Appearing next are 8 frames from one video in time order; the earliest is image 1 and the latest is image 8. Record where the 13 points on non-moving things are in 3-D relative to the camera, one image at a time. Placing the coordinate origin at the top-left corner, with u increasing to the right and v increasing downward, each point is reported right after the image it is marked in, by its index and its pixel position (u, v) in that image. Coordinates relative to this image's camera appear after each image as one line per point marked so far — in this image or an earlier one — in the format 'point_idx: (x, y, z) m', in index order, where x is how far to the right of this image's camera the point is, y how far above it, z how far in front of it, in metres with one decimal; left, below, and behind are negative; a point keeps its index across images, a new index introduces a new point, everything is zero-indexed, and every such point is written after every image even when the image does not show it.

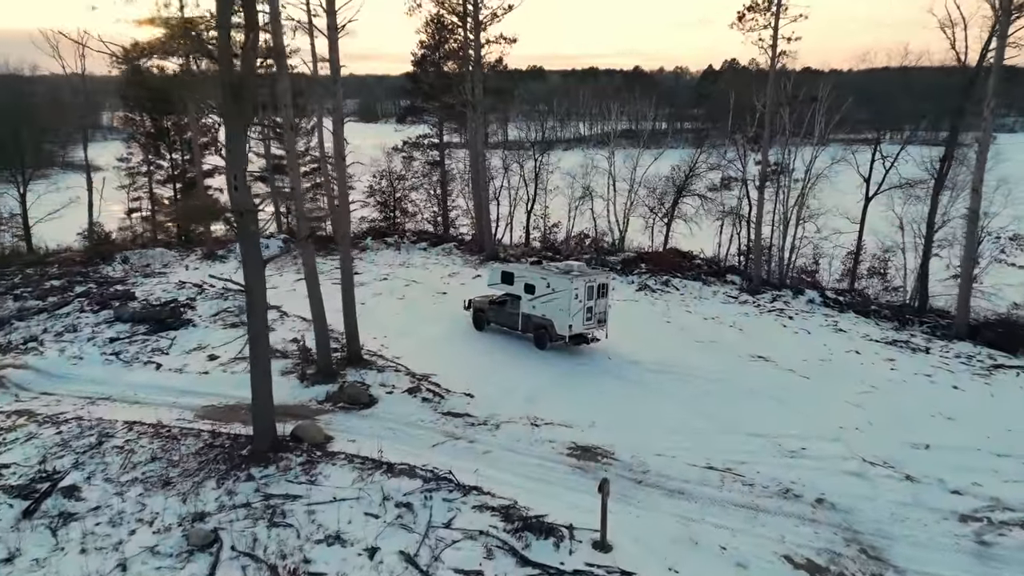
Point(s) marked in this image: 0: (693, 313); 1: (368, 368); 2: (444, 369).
0: (+3.1, -0.4, +17.8) m
1: (-1.8, -1.0, +12.6) m
2: (-0.8, -1.0, +13.2) m
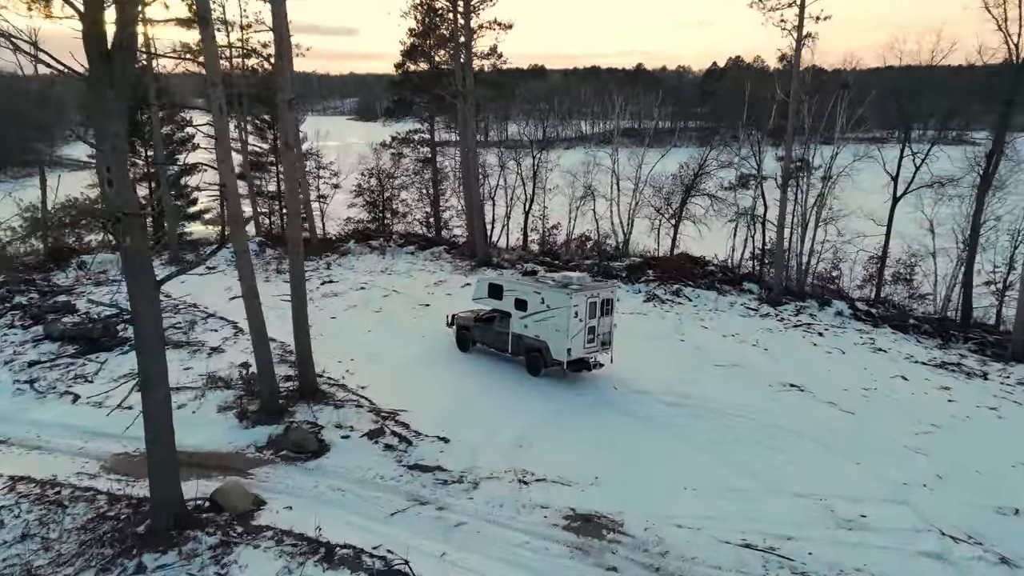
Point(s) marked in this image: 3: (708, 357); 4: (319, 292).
0: (+2.9, -0.6, +15.6) m
1: (-1.9, -1.2, +10.5) m
2: (-1.0, -1.2, +11.0) m
3: (+2.5, -0.9, +13.5) m
4: (-3.3, -0.1, +17.6) m
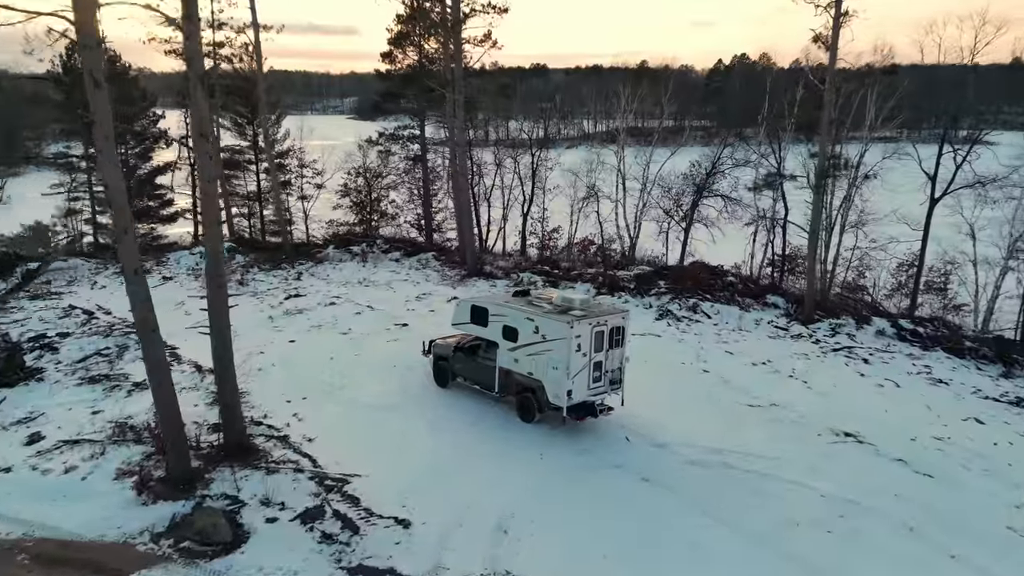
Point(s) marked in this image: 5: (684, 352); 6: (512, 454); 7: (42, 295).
0: (+2.8, -0.8, +13.2) m
1: (-2.0, -1.4, +8.1) m
2: (-1.1, -1.4, +8.6) m
3: (+2.4, -1.1, +11.1) m
4: (-3.4, -0.3, +15.3) m
5: (+2.2, -0.8, +13.1) m
6: (0.0, -1.4, +9.1) m
7: (-7.8, -0.1, +17.4) m
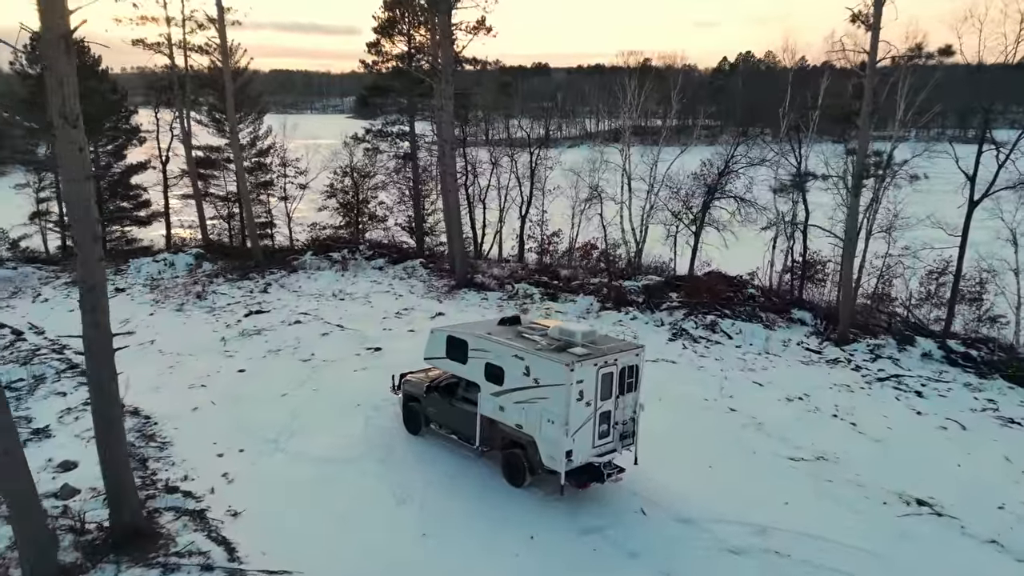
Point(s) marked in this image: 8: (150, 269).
0: (+2.7, -1.0, +11.2) m
1: (-2.1, -1.6, +6.1) m
2: (-1.2, -1.7, +6.6) m
3: (+2.3, -1.4, +9.1) m
4: (-3.5, -0.5, +13.3) m
5: (+2.0, -1.0, +11.1) m
6: (-0.1, -1.6, +7.0) m
7: (-7.9, -0.3, +15.4) m
8: (-6.7, +0.3, +19.3) m
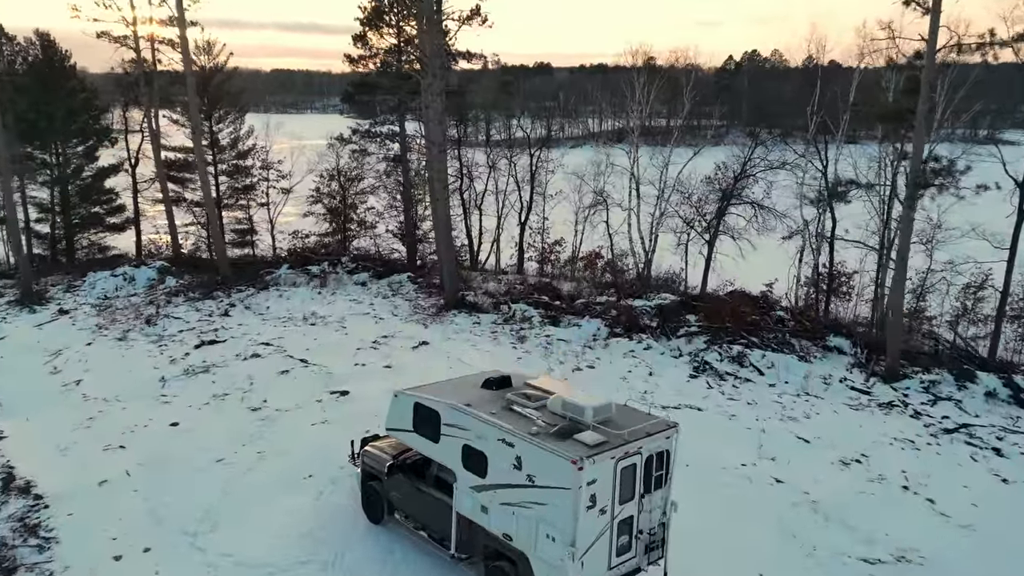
0: (+2.6, -1.4, +9.2) m
1: (-2.2, -1.9, +4.1) m
2: (-1.3, -2.0, +4.6) m
3: (+2.2, -1.7, +7.1) m
4: (-3.5, -0.8, +11.3) m
5: (+2.0, -1.3, +9.1) m
6: (-0.2, -1.9, +5.1) m
7: (-7.9, -0.6, +13.4) m
8: (-6.7, 0.0, +17.3) m
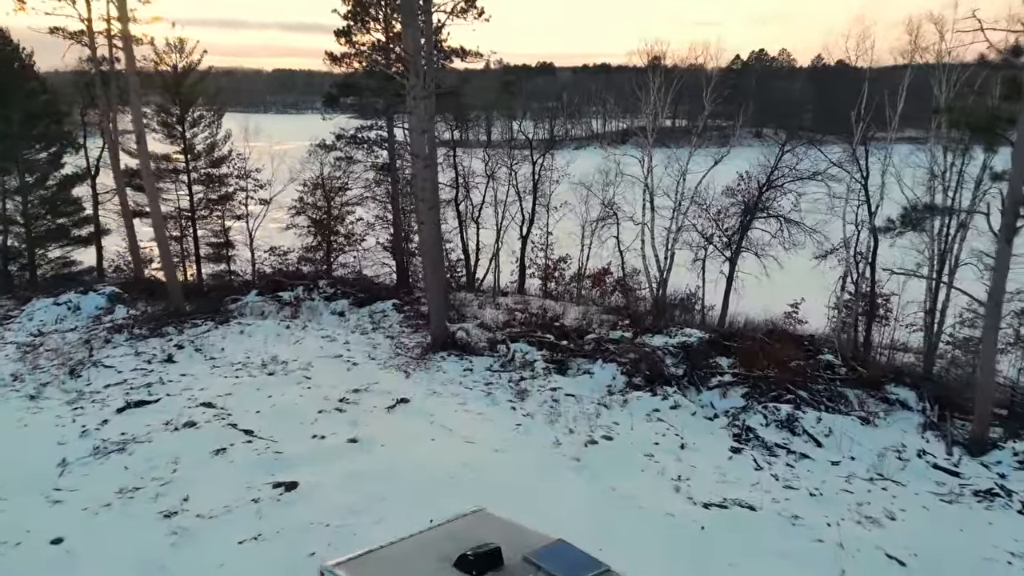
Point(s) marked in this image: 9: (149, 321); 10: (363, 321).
0: (+2.6, -1.8, +6.9) m
1: (-2.3, -2.4, +1.8) m
2: (-1.3, -2.4, +2.3) m
3: (+2.2, -2.1, +4.8) m
4: (-3.6, -1.3, +9.0) m
5: (+1.9, -1.8, +6.7) m
6: (-0.2, -2.4, +2.7) m
7: (-8.0, -1.1, +11.1) m
8: (-6.7, -0.4, +15.1) m
9: (-5.1, -0.5, +14.6) m
10: (-2.1, -0.5, +15.1) m
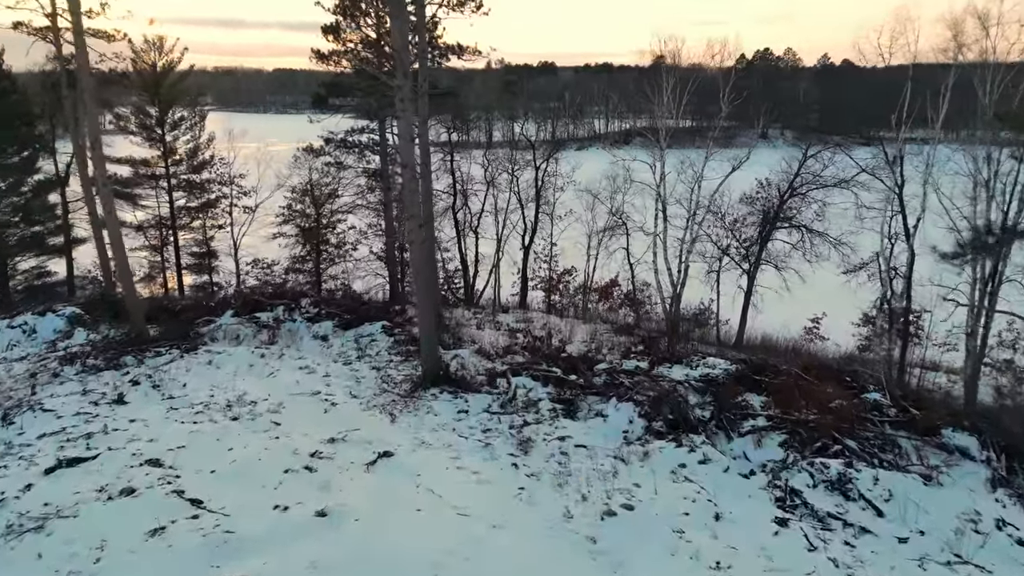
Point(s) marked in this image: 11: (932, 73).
0: (+2.6, -2.1, +5.4) m
1: (-2.3, -2.7, +0.3) m
2: (-1.3, -2.7, +0.8) m
3: (+2.2, -2.4, +3.3) m
4: (-3.5, -1.6, +7.5) m
5: (+2.0, -2.1, +5.2) m
6: (-0.2, -2.7, +1.2) m
7: (-8.0, -1.4, +9.6) m
8: (-6.7, -0.7, +13.5) m
9: (-5.0, -0.7, +13.1) m
10: (-2.1, -0.8, +13.5) m
11: (+6.5, +3.3, +16.2) m
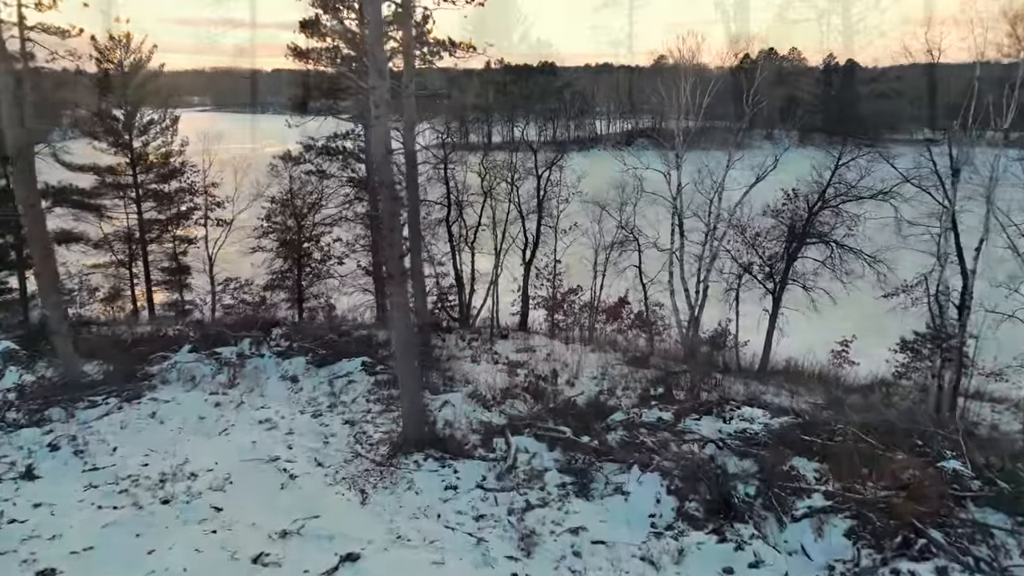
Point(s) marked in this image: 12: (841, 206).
0: (+2.6, -2.5, +3.4) m
1: (-2.3, -3.0, -1.7) m
2: (-1.3, -3.1, -1.2) m
3: (+2.2, -2.8, +1.3) m
4: (-3.5, -2.0, +5.5) m
5: (+2.0, -2.5, +3.3) m
6: (-0.2, -3.1, -0.7) m
7: (-8.0, -1.8, +7.6) m
8: (-6.7, -1.1, +11.6) m
9: (-5.0, -1.1, +11.1) m
10: (-2.1, -1.2, +11.6) m
11: (+6.5, +3.0, +14.2) m
12: (+5.3, +1.4, +16.9) m
